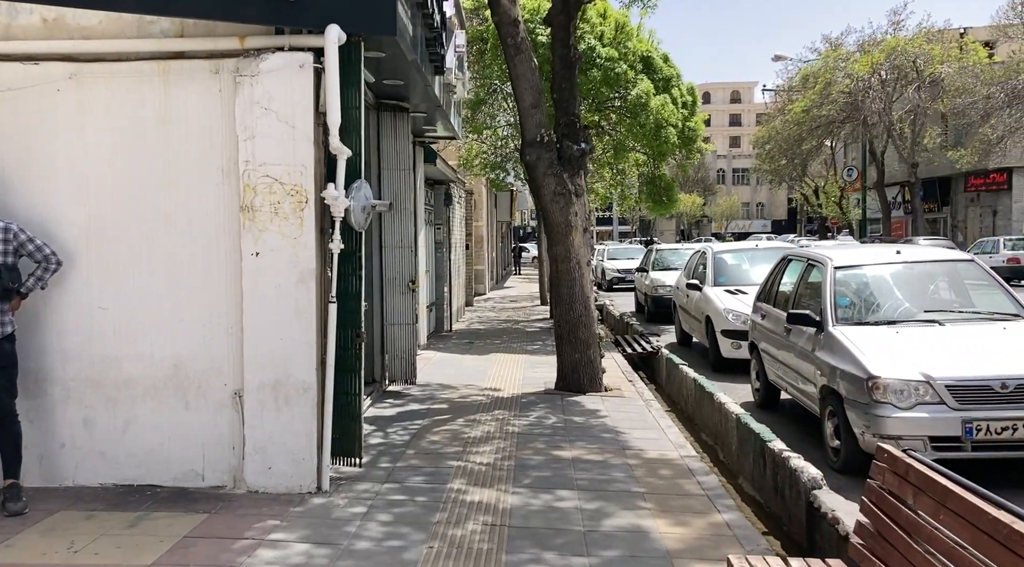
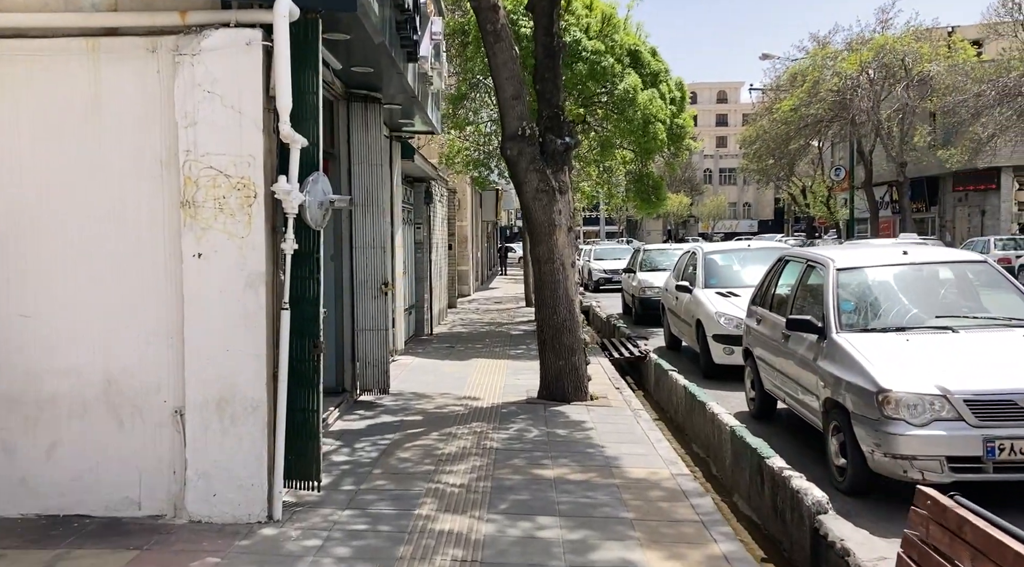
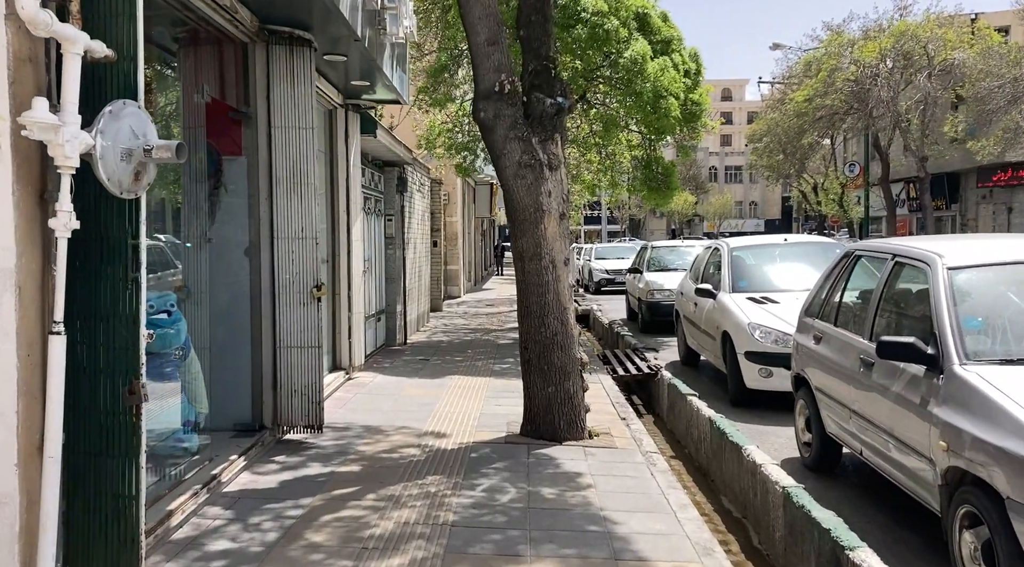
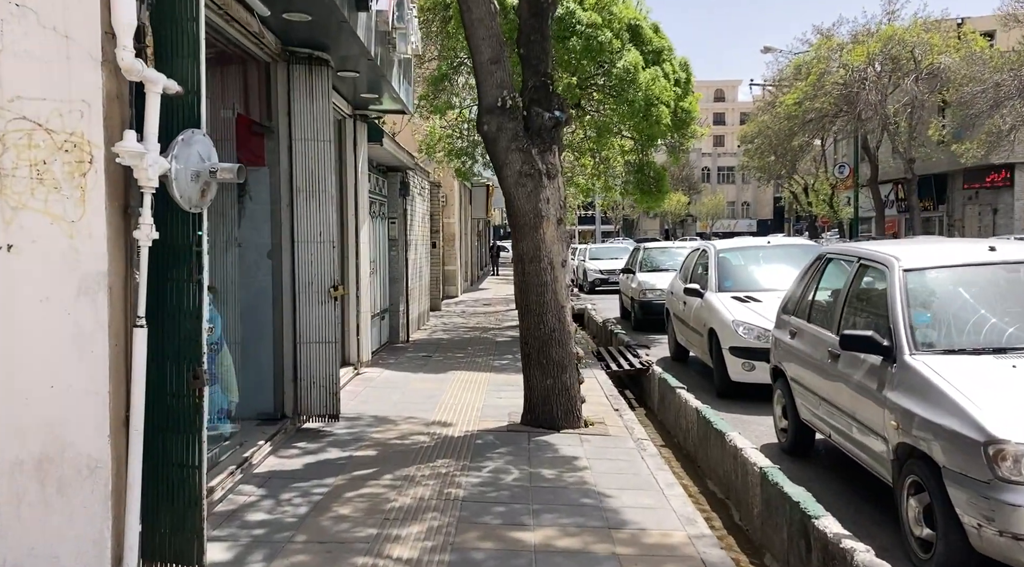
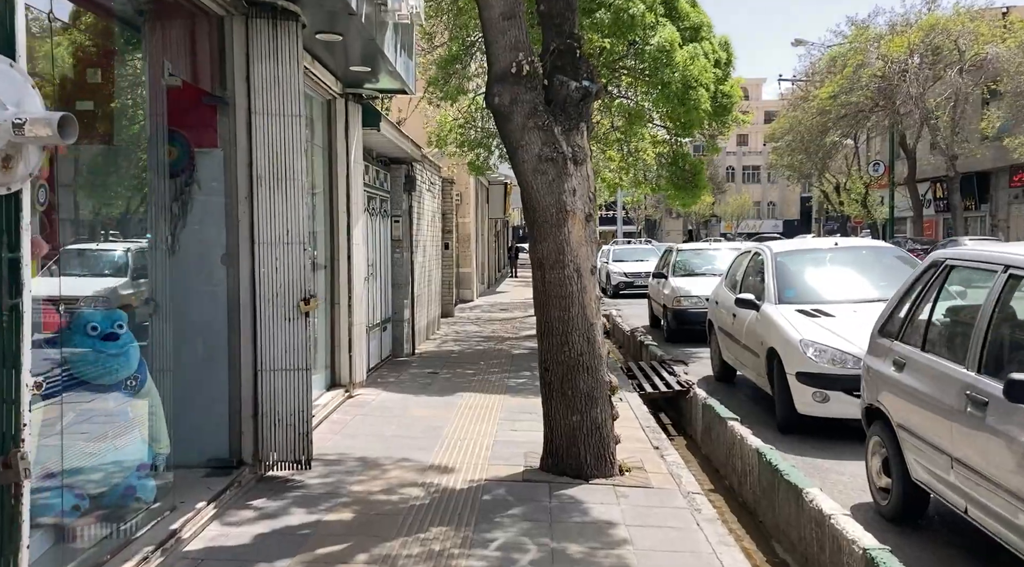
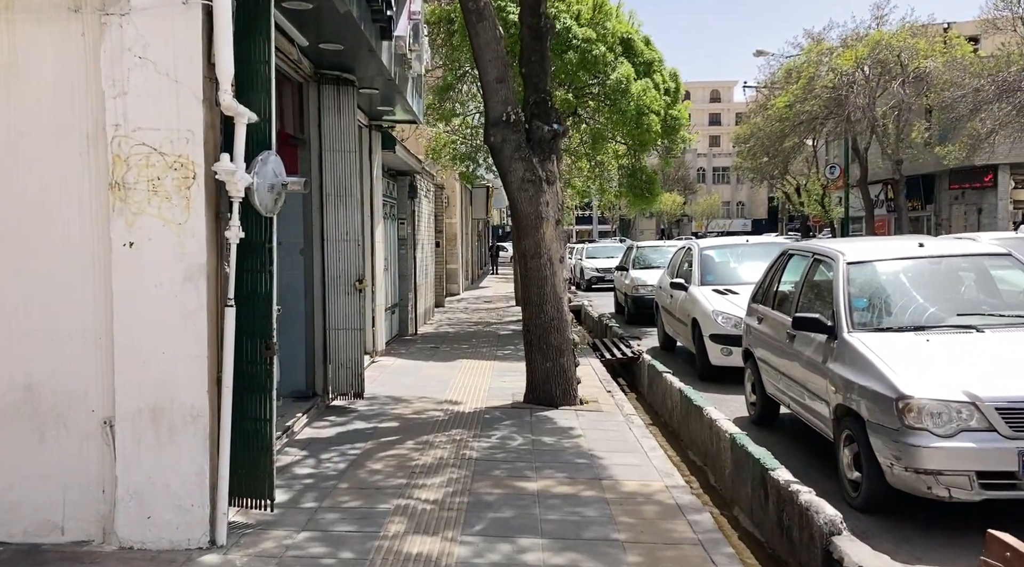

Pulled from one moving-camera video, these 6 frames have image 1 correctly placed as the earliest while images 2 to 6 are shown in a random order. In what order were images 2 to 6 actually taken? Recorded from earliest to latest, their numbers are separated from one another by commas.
2, 6, 4, 3, 5
